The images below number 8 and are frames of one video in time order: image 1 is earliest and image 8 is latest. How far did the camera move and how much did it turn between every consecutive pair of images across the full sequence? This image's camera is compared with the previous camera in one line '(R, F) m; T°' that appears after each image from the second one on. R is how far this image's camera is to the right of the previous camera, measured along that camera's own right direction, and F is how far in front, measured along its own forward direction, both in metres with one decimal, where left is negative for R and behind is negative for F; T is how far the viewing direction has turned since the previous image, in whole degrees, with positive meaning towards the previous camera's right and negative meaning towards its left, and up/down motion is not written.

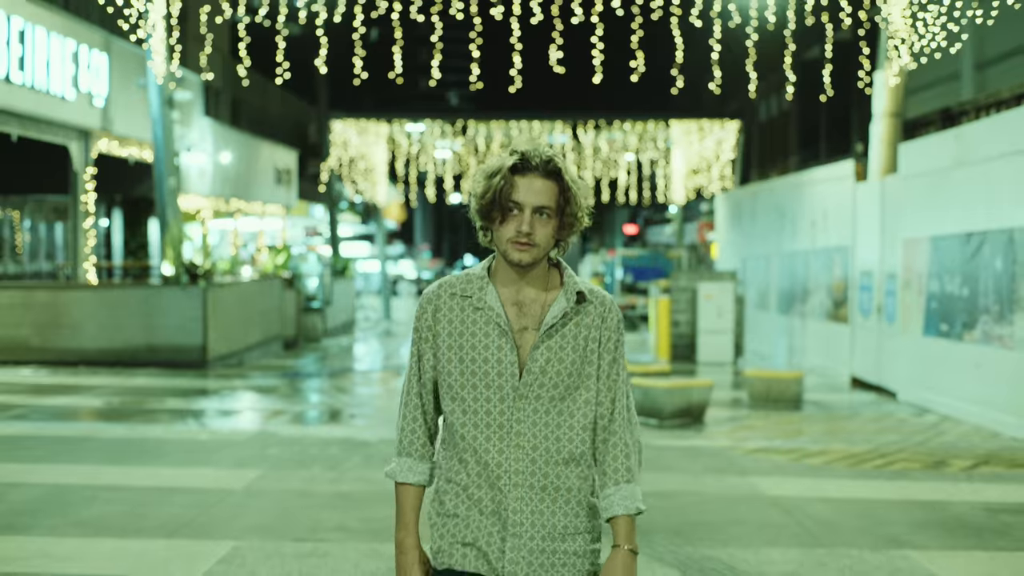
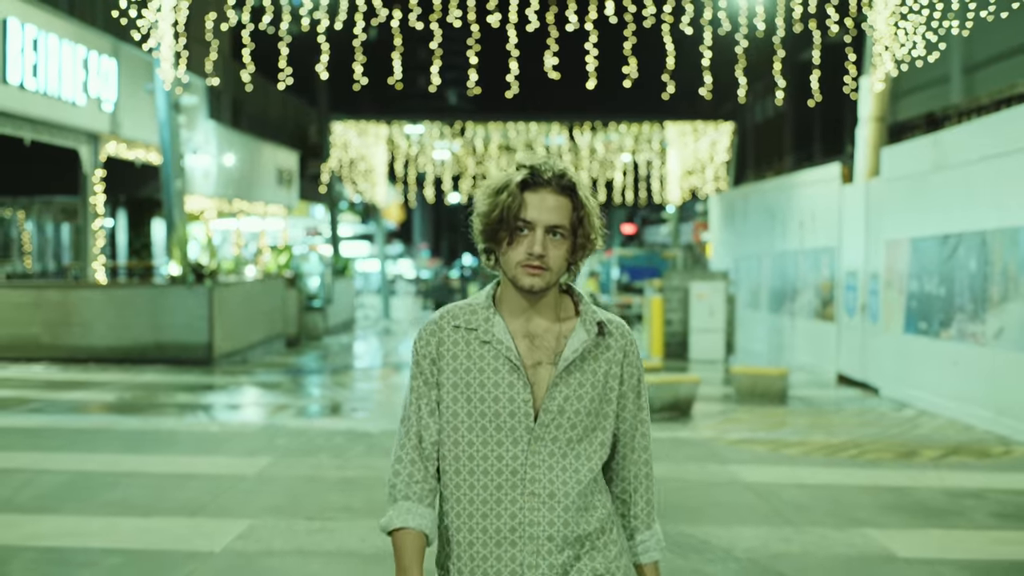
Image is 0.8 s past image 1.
(0.0, -0.5) m; 0°
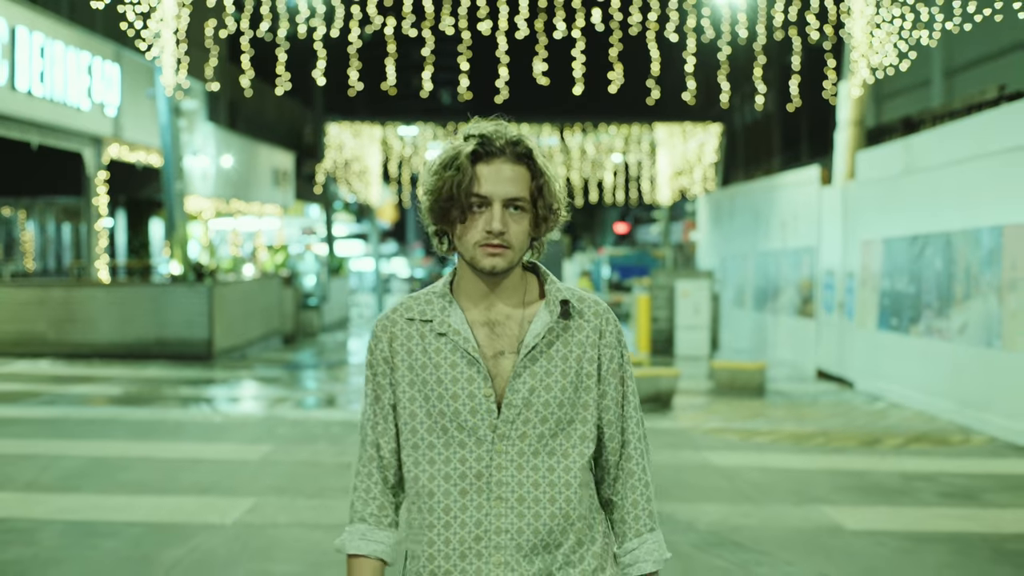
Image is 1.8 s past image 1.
(+0.1, -0.6) m; 0°
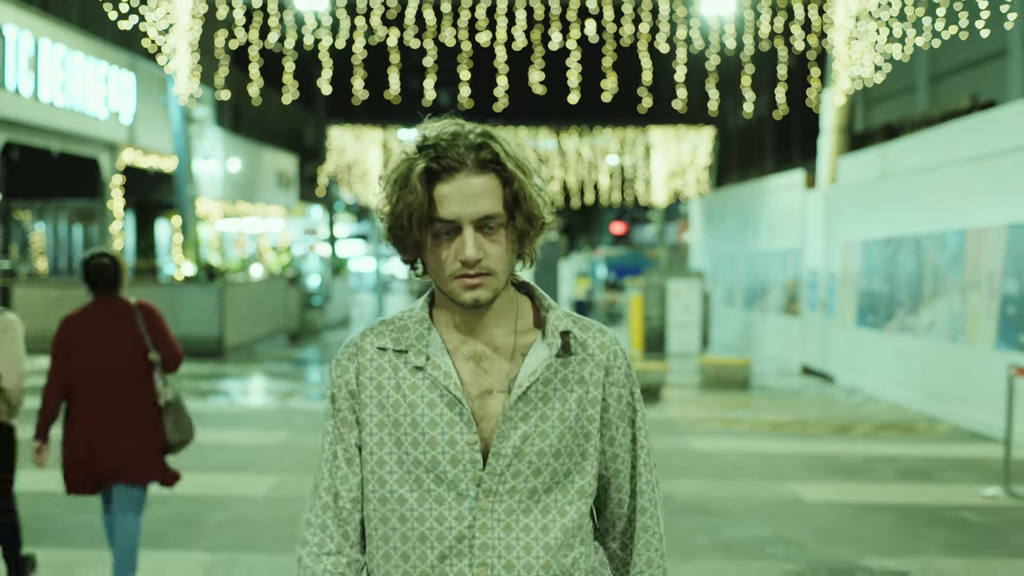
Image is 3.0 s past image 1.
(0.0, -0.8) m; 0°
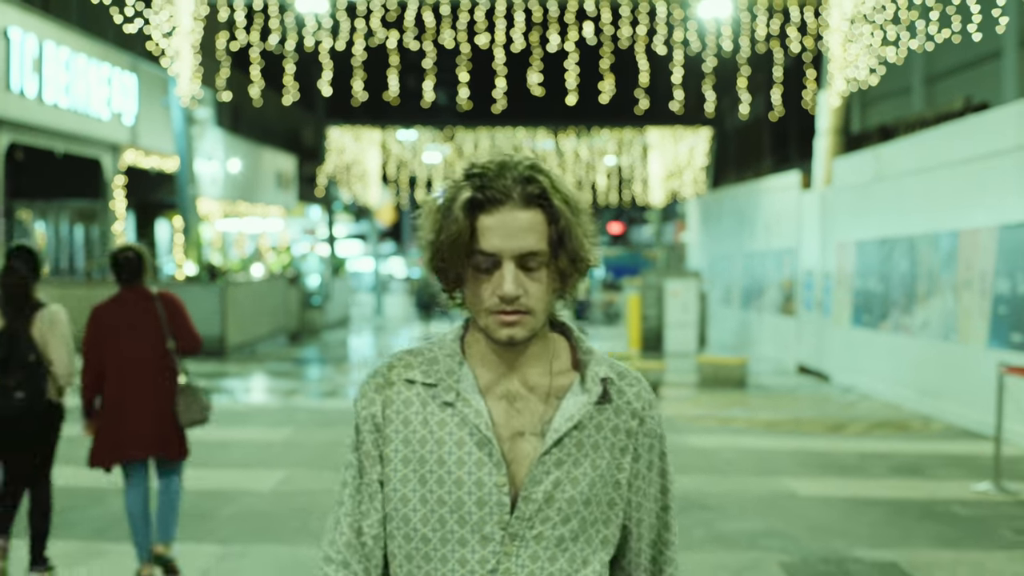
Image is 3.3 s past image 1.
(0.0, -0.2) m; 0°
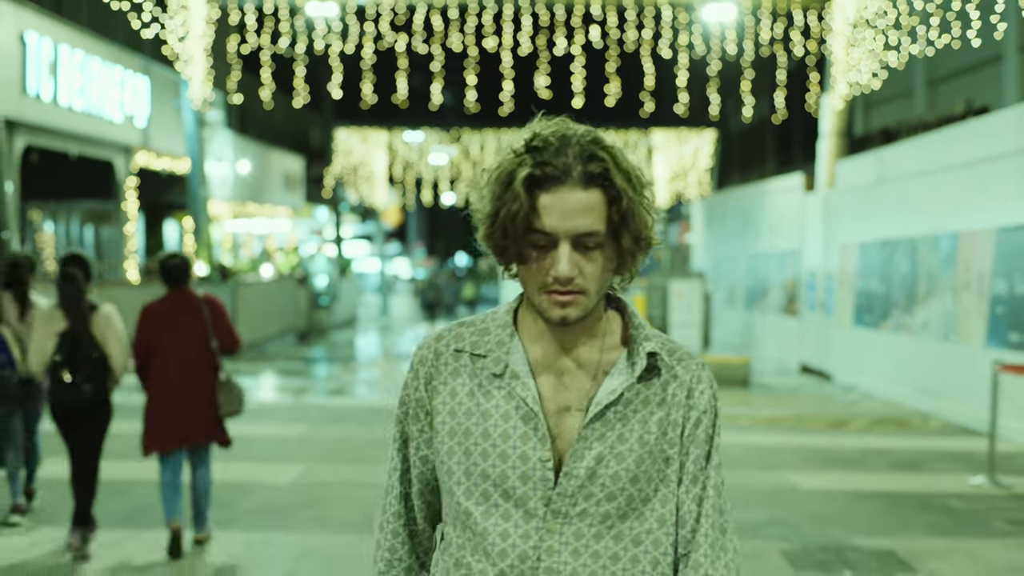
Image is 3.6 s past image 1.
(0.0, -0.2) m; 0°
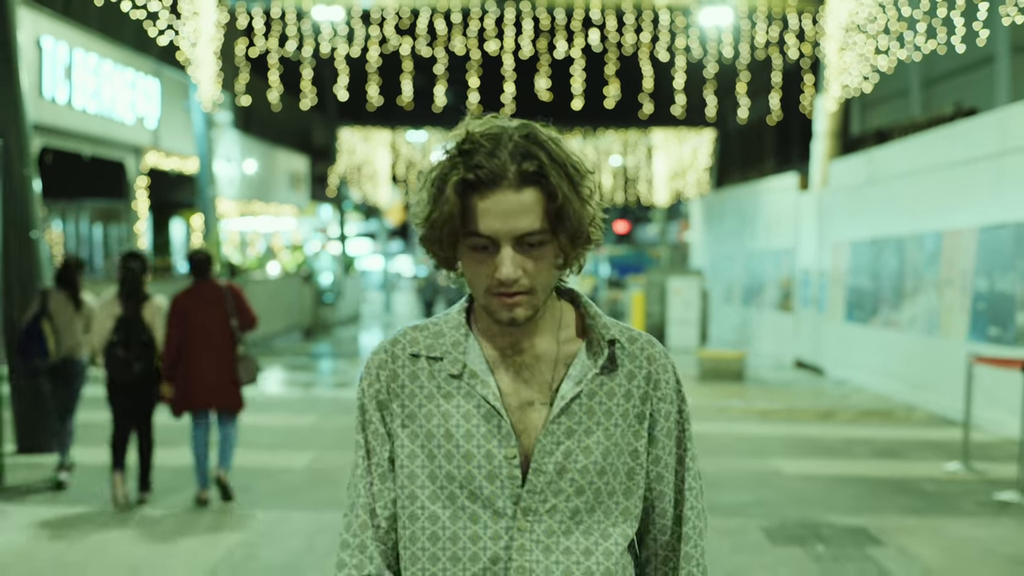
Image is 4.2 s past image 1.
(0.0, -0.5) m; 0°
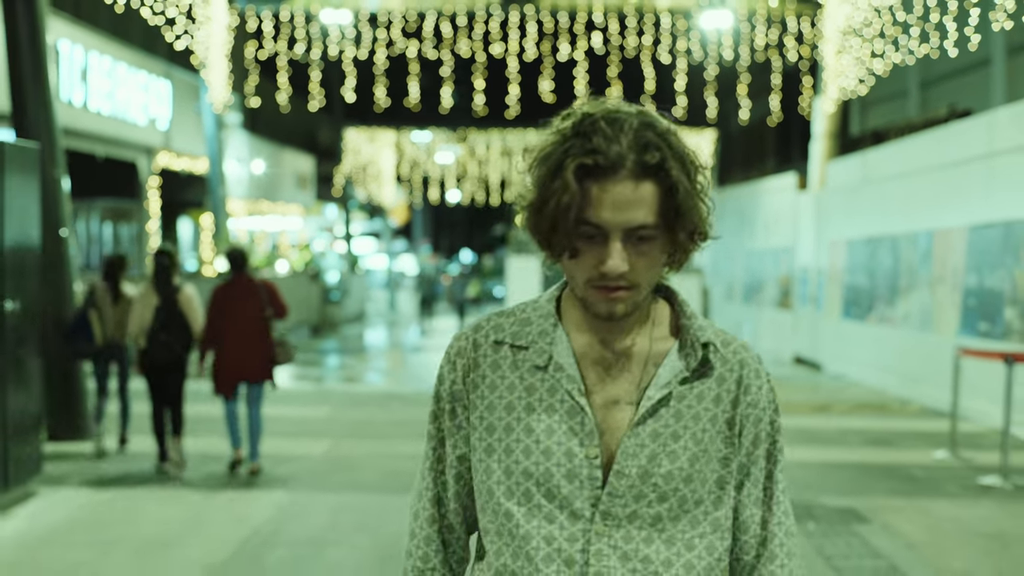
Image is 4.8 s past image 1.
(0.0, -0.4) m; 0°
